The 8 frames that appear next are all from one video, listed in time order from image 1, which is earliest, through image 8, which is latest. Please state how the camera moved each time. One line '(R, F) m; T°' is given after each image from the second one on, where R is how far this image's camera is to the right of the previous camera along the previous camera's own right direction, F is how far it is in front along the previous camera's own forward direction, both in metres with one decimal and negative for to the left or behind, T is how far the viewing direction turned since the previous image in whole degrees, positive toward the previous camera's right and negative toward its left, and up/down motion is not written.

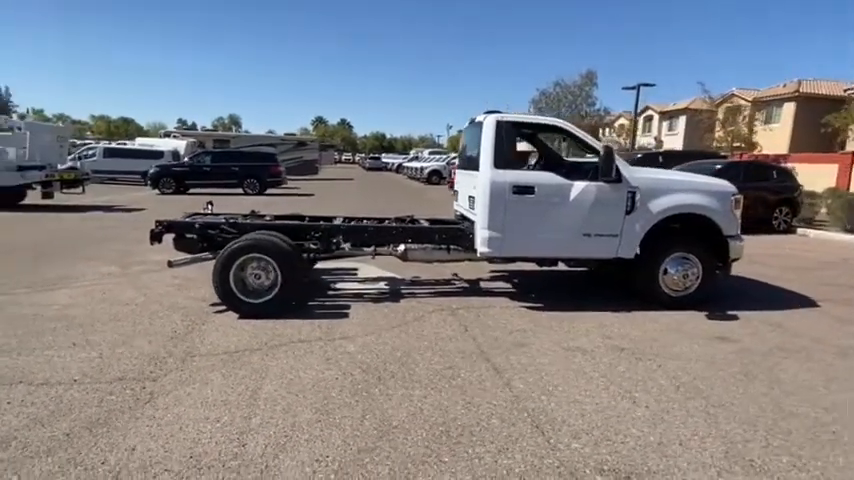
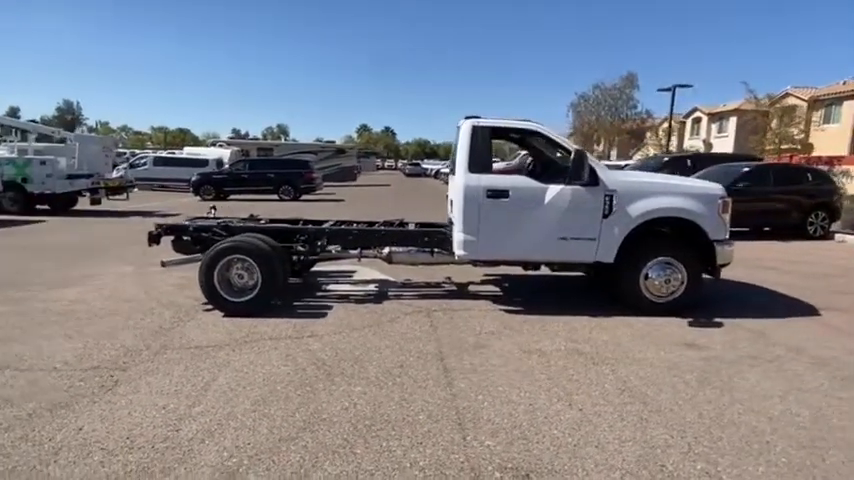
(+0.9, -0.1) m; -5°
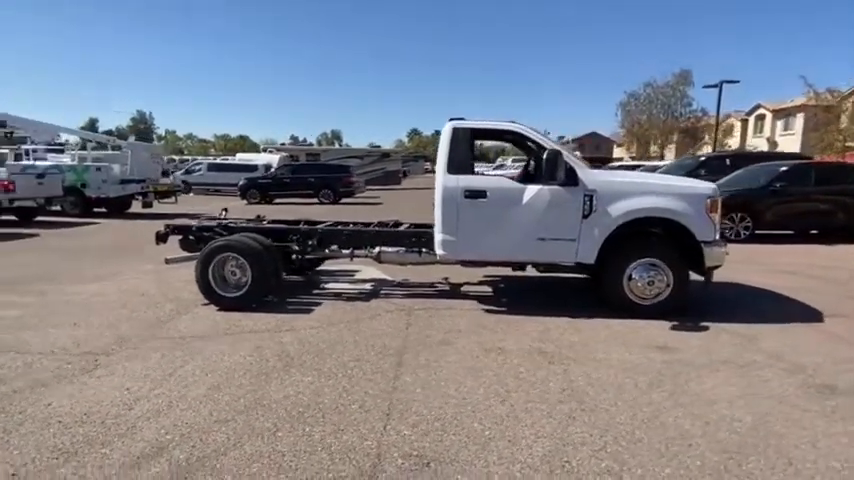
(+1.0, -0.1) m; -6°
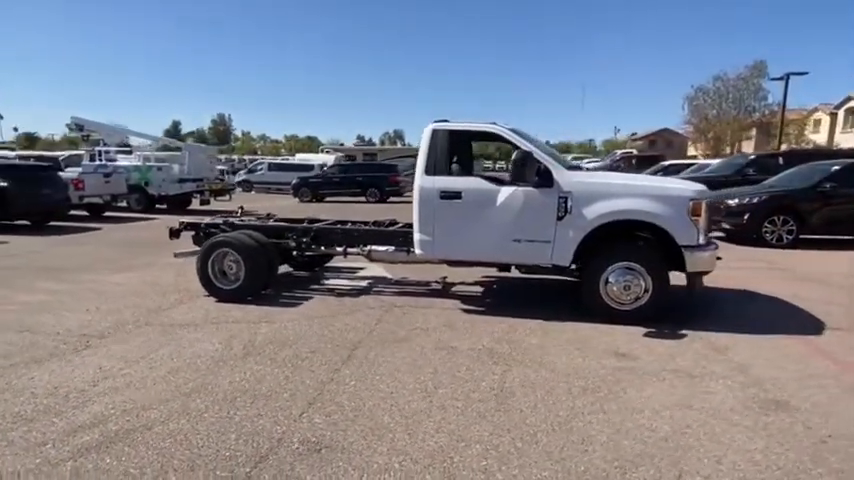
(+1.2, -0.1) m; -7°
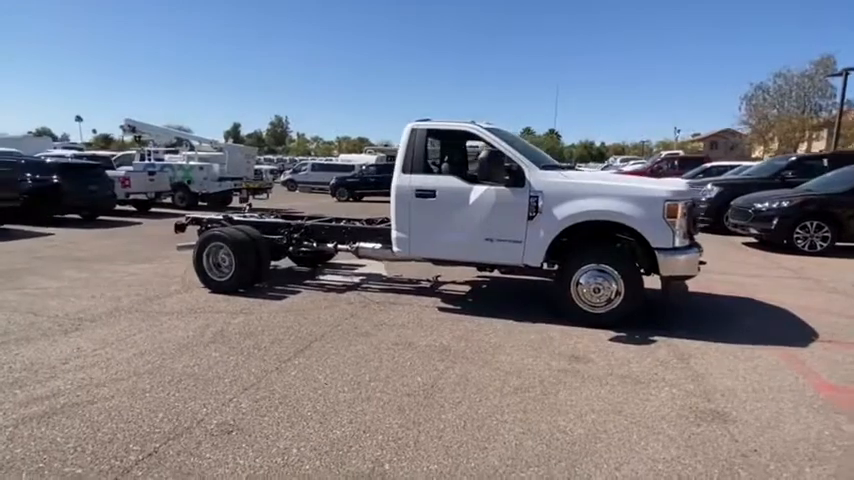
(+1.0, 0.0) m; -6°
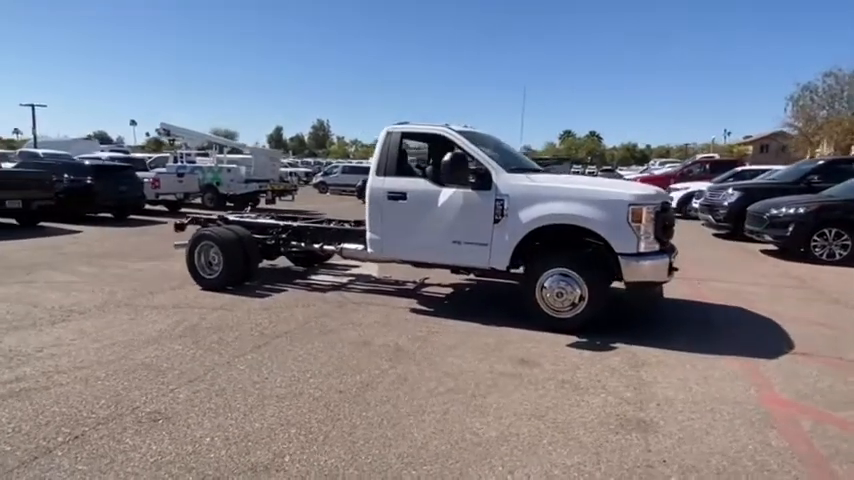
(+0.9, 0.0) m; -5°
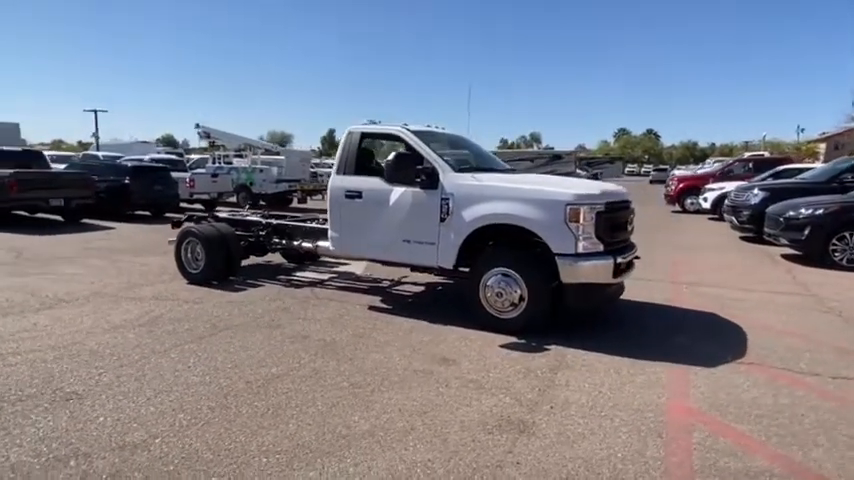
(+1.3, 0.0) m; -6°
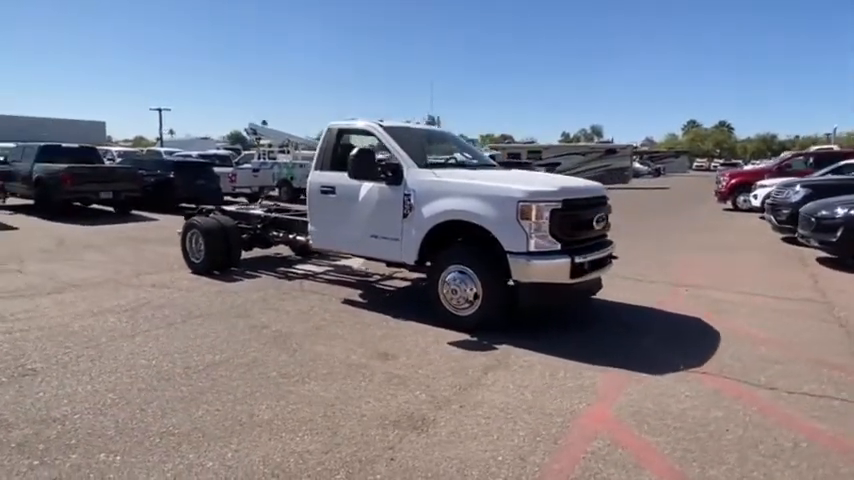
(+1.2, +0.1) m; -7°
